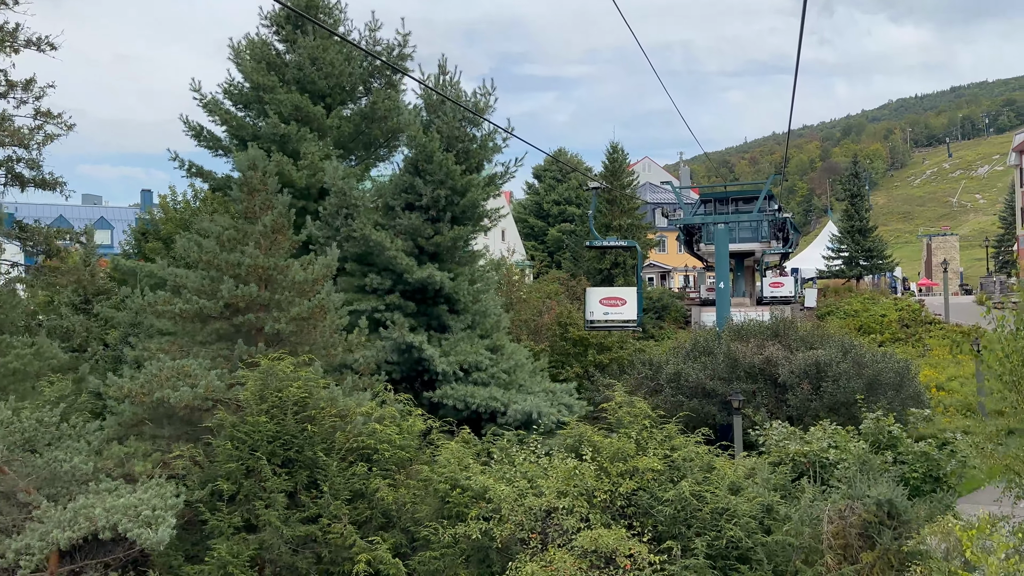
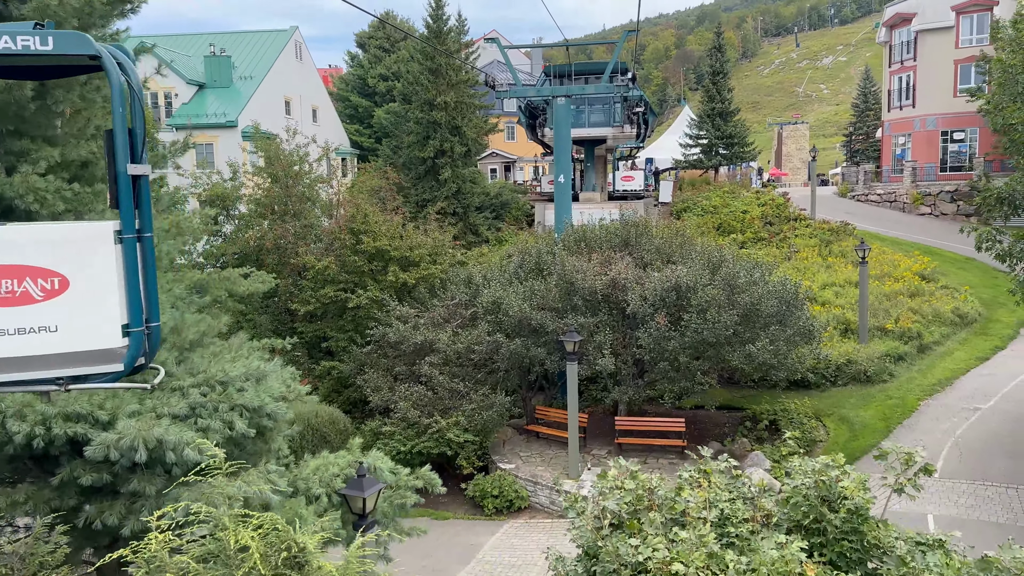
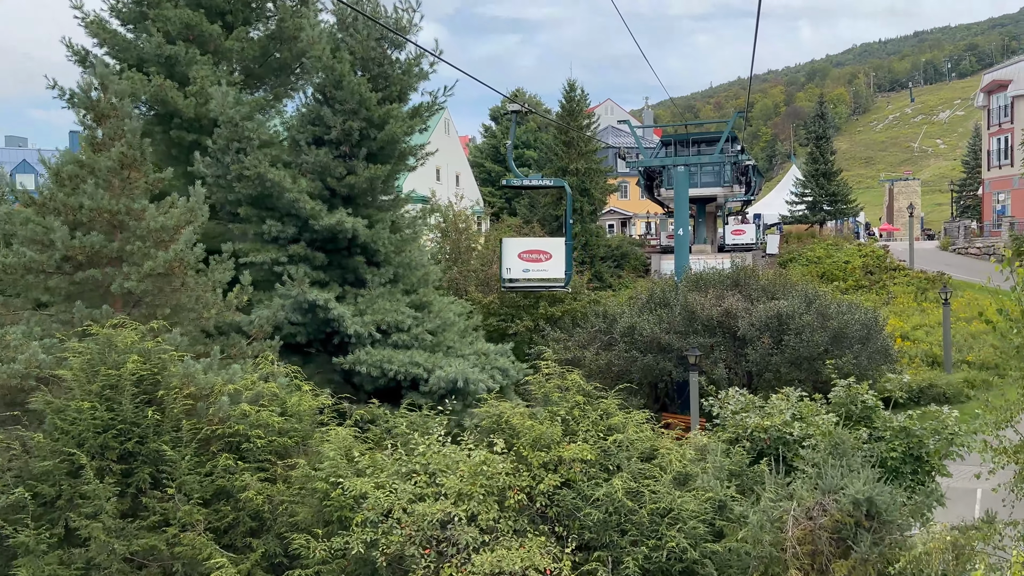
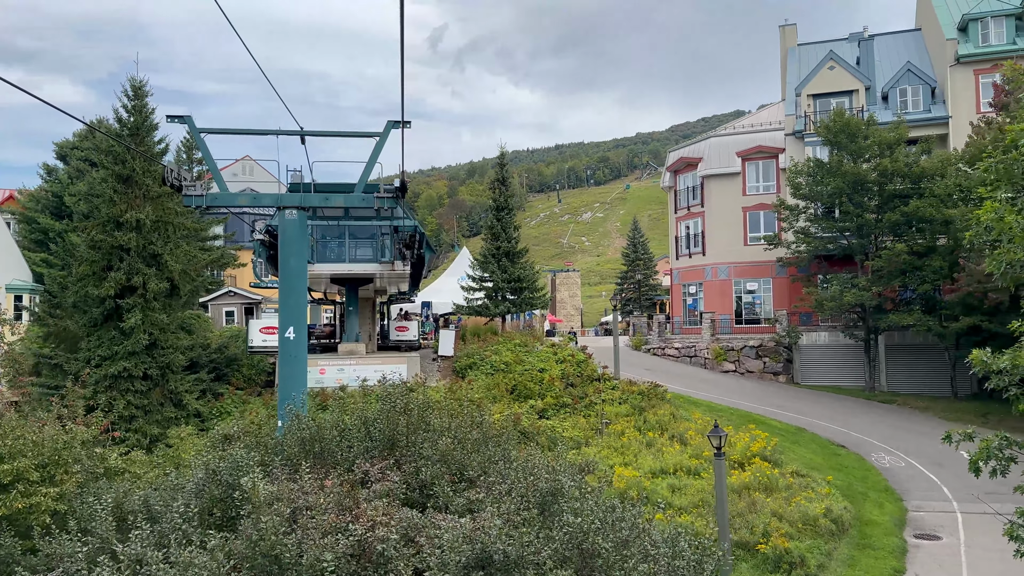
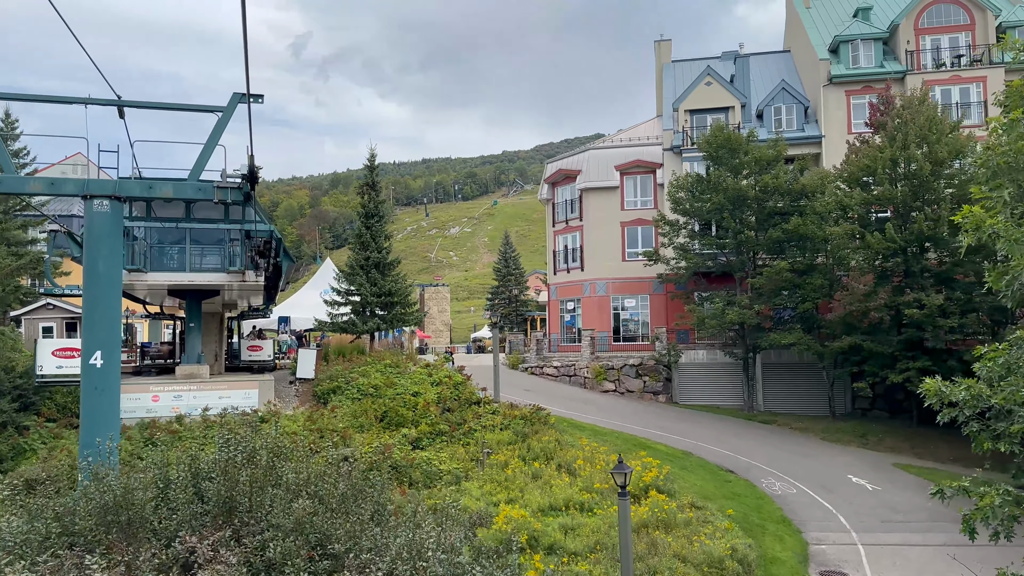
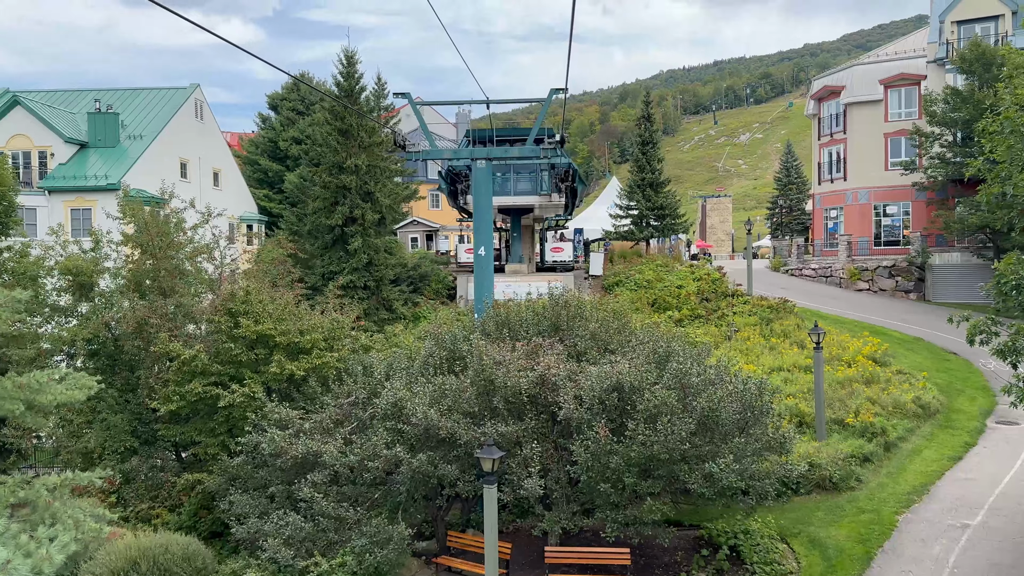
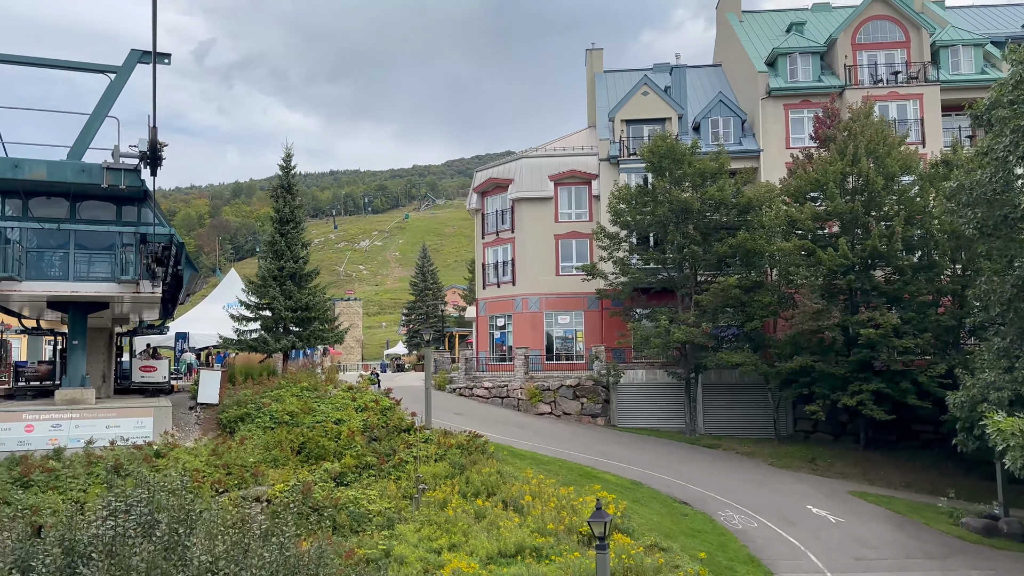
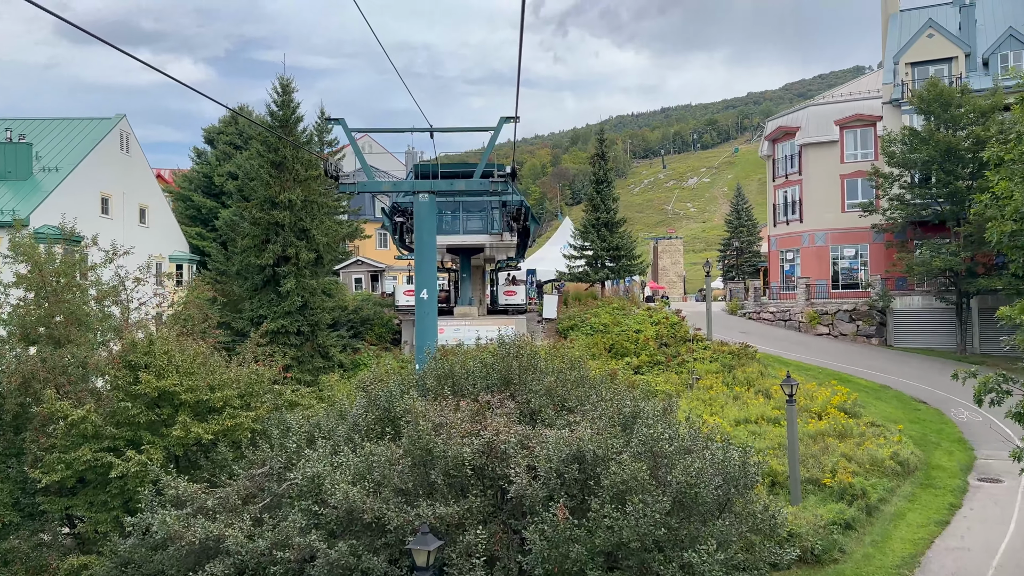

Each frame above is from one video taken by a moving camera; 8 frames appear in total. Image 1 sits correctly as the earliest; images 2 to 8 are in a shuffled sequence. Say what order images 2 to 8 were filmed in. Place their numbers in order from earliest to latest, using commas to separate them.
3, 2, 6, 8, 4, 5, 7
